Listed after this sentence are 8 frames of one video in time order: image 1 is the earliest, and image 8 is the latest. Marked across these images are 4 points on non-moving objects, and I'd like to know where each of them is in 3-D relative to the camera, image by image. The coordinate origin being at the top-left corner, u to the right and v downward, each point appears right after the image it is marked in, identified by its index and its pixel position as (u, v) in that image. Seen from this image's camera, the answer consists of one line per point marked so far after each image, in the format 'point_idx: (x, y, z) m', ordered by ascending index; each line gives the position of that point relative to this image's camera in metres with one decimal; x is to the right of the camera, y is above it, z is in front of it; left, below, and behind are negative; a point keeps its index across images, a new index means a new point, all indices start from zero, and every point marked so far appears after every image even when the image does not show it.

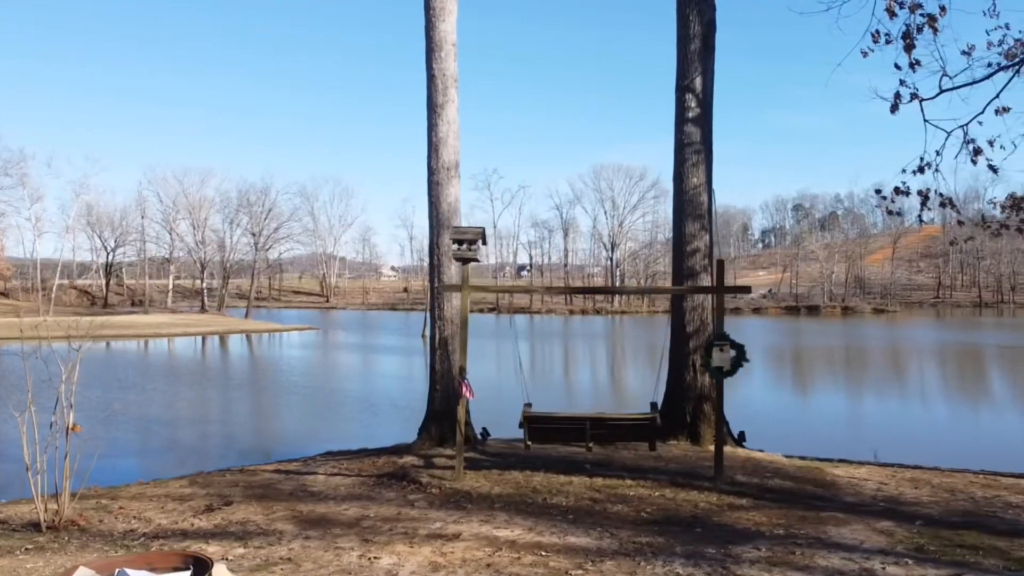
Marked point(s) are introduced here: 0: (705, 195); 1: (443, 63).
0: (+1.7, +0.8, +7.6) m
1: (-0.6, +1.9, +7.0) m
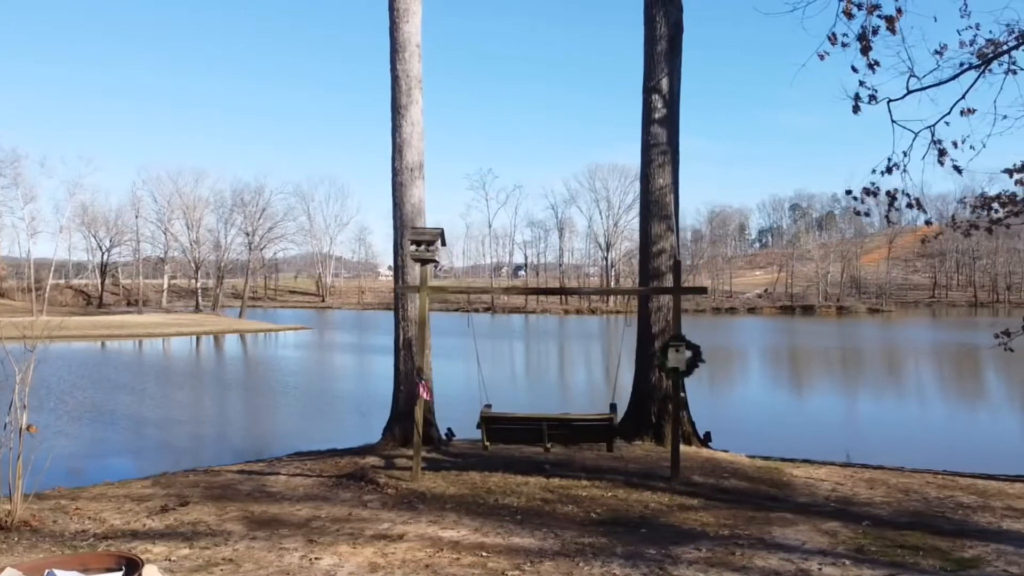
0: (+1.4, +0.8, +7.6) m
1: (-0.9, +1.9, +7.0) m
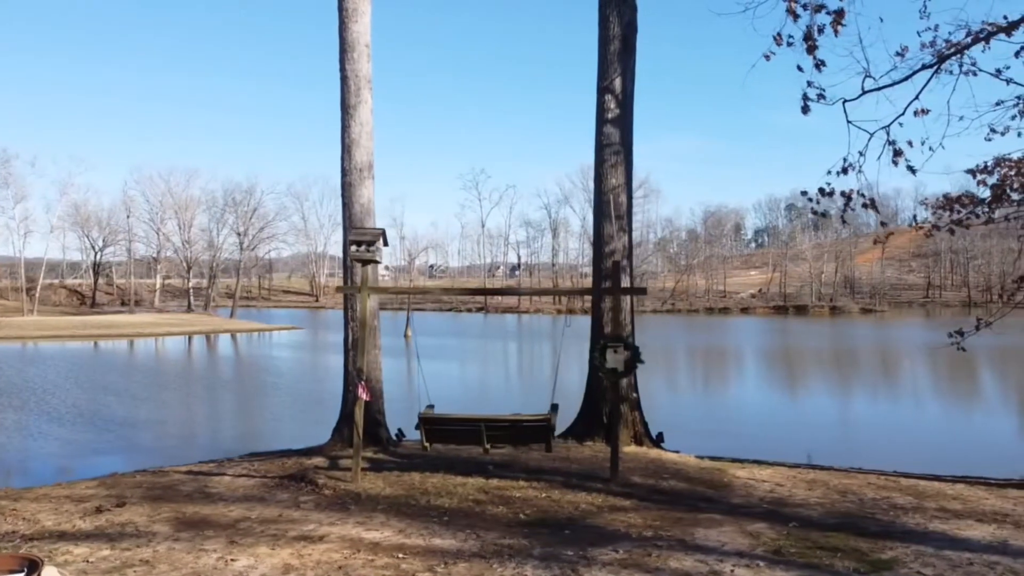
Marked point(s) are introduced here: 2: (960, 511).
0: (+1.0, +0.8, +7.6) m
1: (-1.3, +1.8, +6.9) m
2: (+2.8, -1.4, +5.2) m
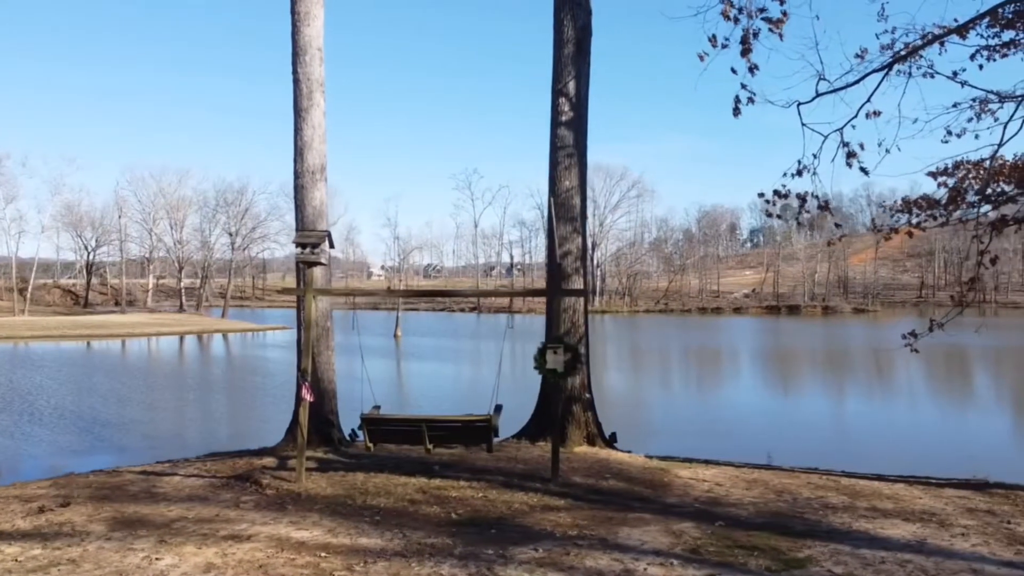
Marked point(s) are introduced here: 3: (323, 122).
0: (+0.6, +0.8, +7.6) m
1: (-1.7, +1.8, +7.0) m
2: (+2.4, -1.4, +5.3) m
3: (-1.6, +1.4, +7.2) m
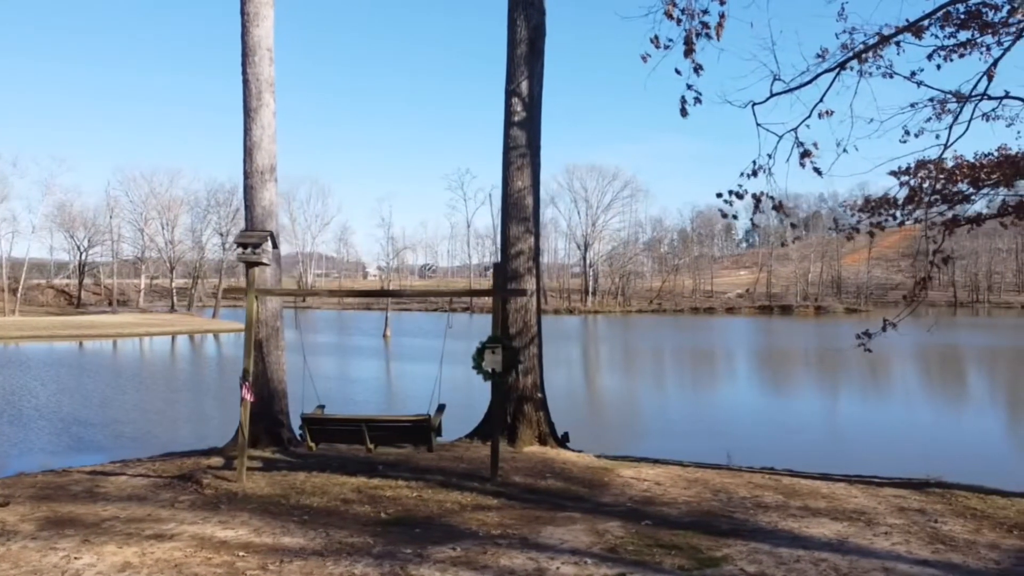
0: (+0.2, +0.8, +7.6) m
1: (-2.1, +1.8, +7.0) m
2: (+1.9, -1.4, +5.3) m
3: (-2.0, +1.4, +7.2) m
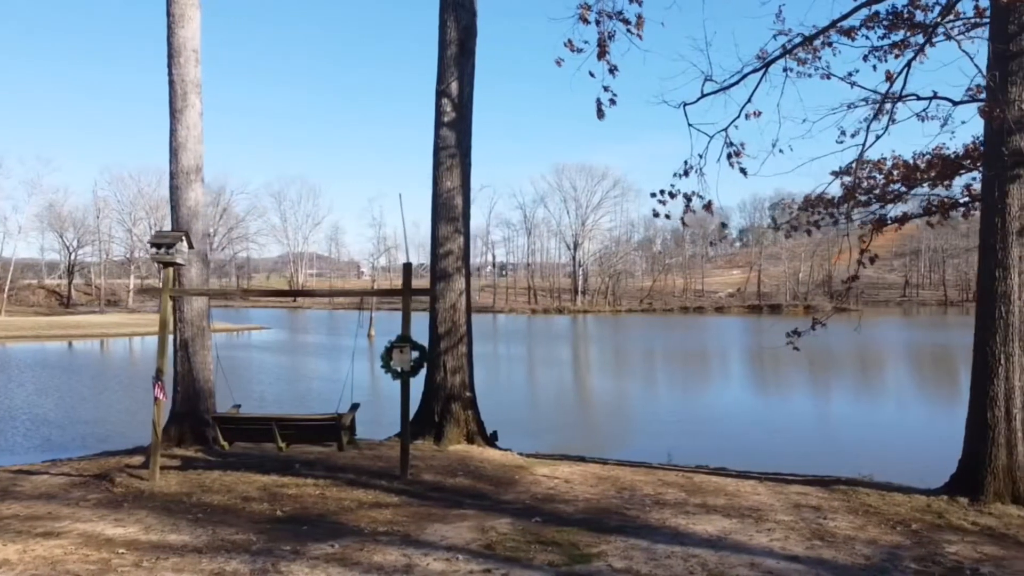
0: (-0.5, +0.8, +7.7) m
1: (-2.8, +1.8, +7.0) m
2: (+1.3, -1.4, +5.3) m
3: (-2.7, +1.4, +7.3) m
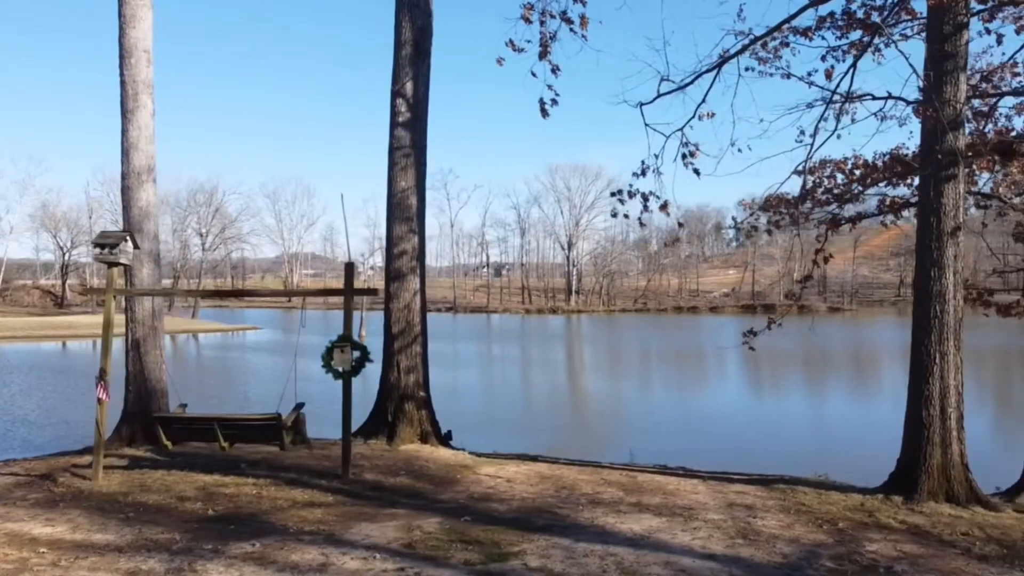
0: (-0.9, +0.8, +7.7) m
1: (-3.2, +1.8, +7.1) m
2: (+0.9, -1.4, +5.3) m
3: (-3.1, +1.4, +7.3) m
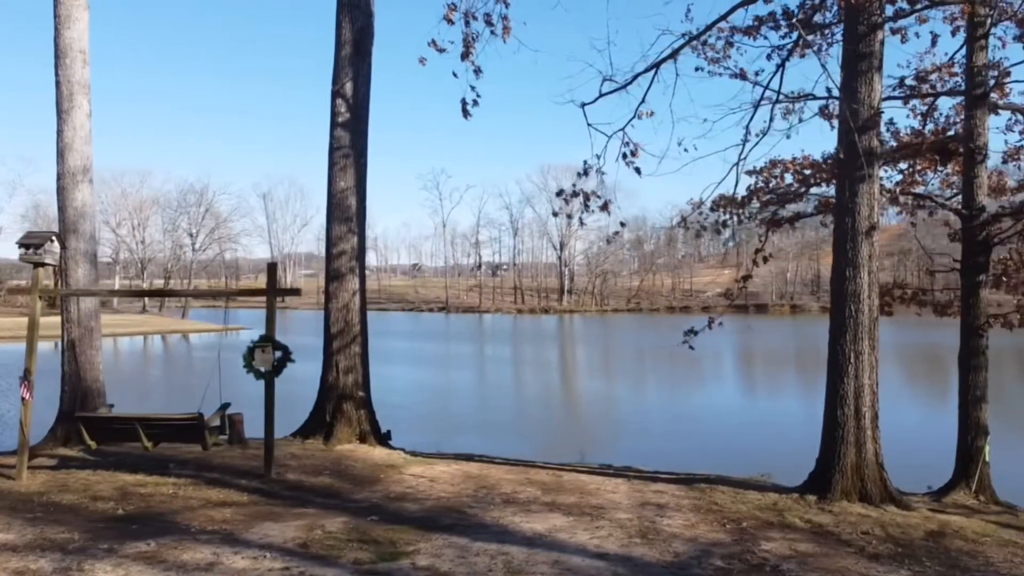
0: (-1.4, +0.8, +7.7) m
1: (-3.8, +1.8, +7.1) m
2: (+0.3, -1.4, +5.3) m
3: (-3.7, +1.4, +7.3) m
